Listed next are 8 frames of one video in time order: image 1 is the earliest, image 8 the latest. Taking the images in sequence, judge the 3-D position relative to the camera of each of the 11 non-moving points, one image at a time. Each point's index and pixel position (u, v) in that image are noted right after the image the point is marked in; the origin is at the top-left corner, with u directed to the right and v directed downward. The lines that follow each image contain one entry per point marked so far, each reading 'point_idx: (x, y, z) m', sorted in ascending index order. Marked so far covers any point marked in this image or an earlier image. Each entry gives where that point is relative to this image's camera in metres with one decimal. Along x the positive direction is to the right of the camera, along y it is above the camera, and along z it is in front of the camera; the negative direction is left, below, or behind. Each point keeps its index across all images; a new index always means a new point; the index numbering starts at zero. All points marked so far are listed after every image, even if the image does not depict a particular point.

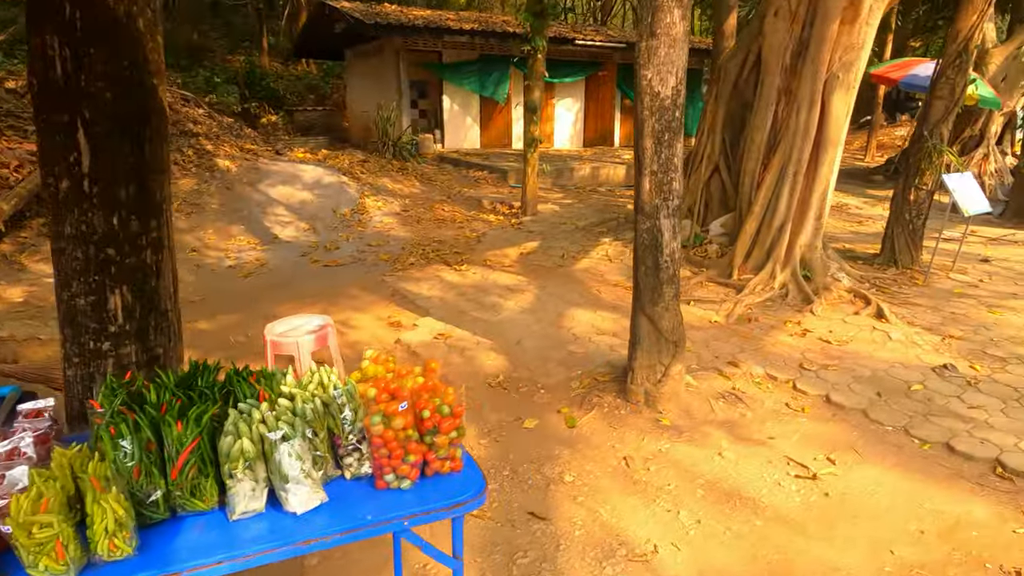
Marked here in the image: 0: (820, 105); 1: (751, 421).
0: (+2.5, +1.5, +5.5) m
1: (+1.3, -0.7, +3.7) m
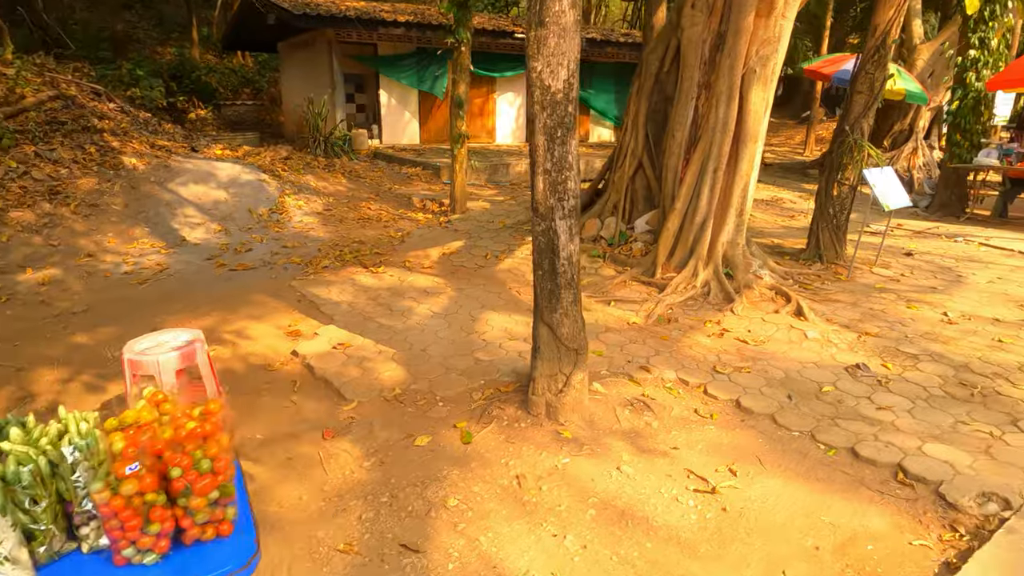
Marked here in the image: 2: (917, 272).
0: (+1.8, +1.5, +5.4) m
1: (+0.8, -0.8, +3.5) m
2: (+4.2, +0.2, +6.9) m
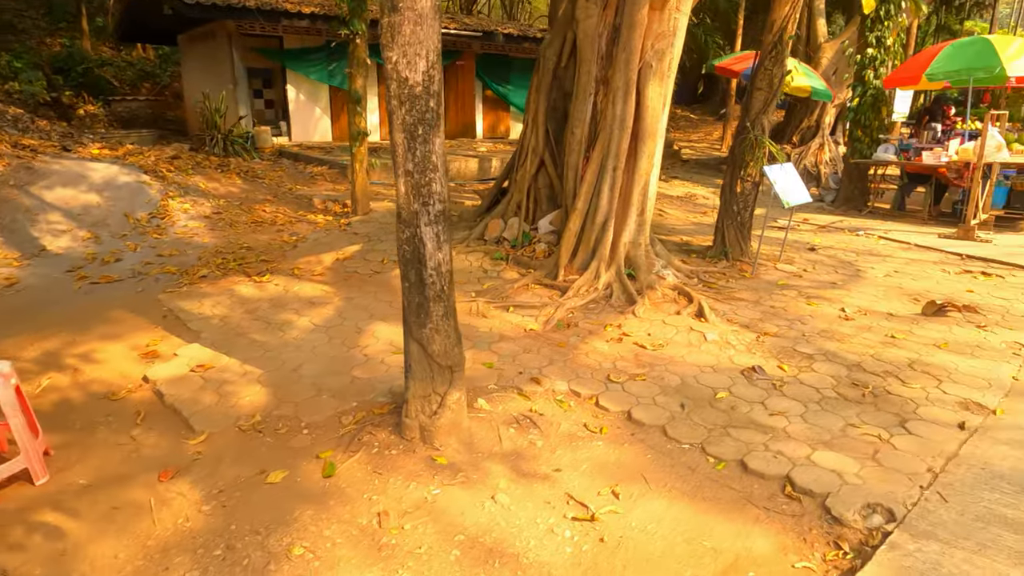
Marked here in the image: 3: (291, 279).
0: (+1.0, +1.5, +5.2) m
1: (+0.1, -0.8, +3.3) m
2: (+3.2, +0.2, +6.9) m
3: (-1.9, +0.1, +5.6) m
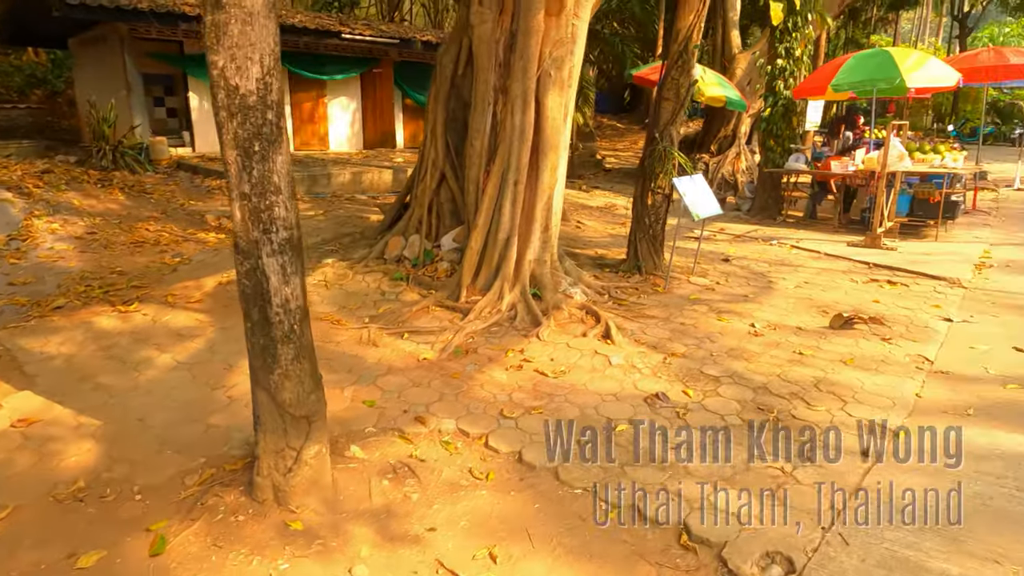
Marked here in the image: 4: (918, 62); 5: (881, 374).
0: (+0.2, +1.4, +4.9) m
1: (-0.4, -1.0, +2.9) m
2: (+2.3, +0.1, +6.8) m
3: (-2.6, -0.1, +5.0) m
4: (+5.5, +3.1, +9.0) m
5: (+2.5, -0.6, +4.4) m
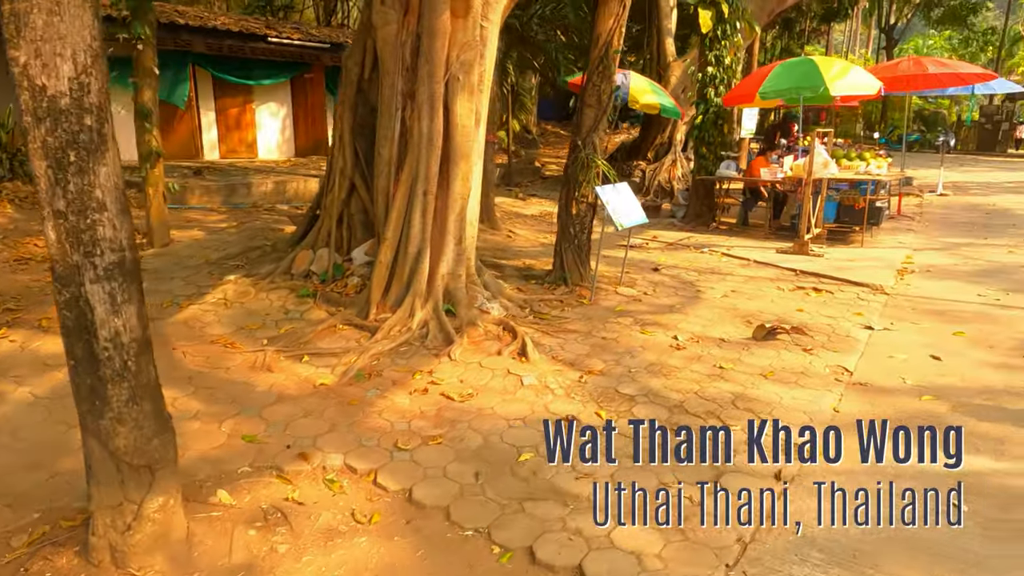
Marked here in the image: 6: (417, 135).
0: (-0.5, +1.2, +4.7) m
1: (-0.9, -1.1, +2.6) m
2: (+1.5, 0.0, +6.7) m
3: (-3.3, -0.3, +4.5) m
4: (+4.5, +3.0, +9.1) m
5: (+1.9, -0.6, +4.3) m
6: (-0.7, +1.1, +4.7) m
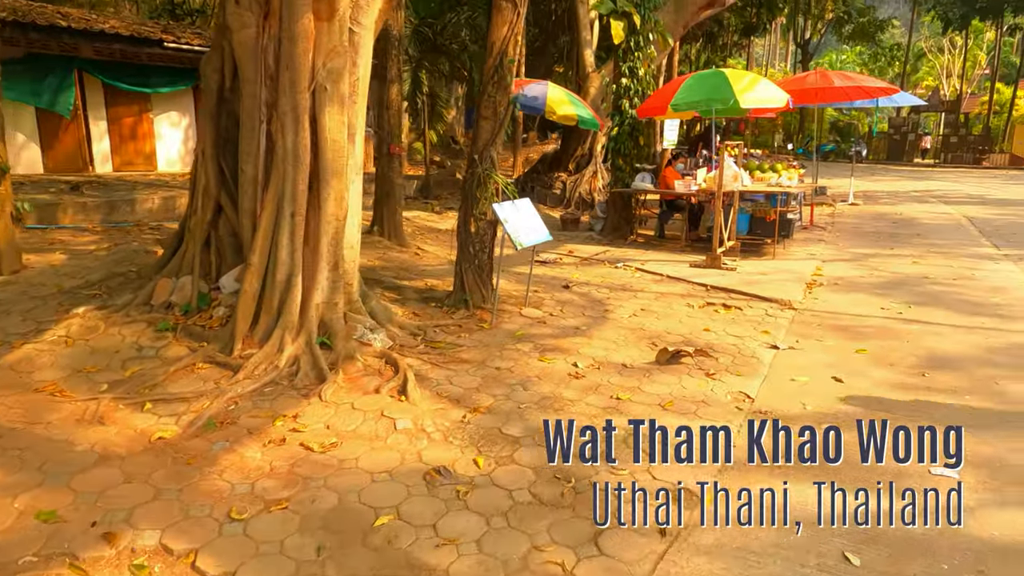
0: (-1.3, +1.0, +4.2) m
1: (-1.5, -1.2, +2.1) m
2: (+0.5, -0.2, +6.4) m
3: (-4.0, -0.6, +3.8) m
4: (+3.3, +2.8, +9.1) m
5: (+1.1, -0.8, +4.0) m
6: (-1.5, +0.9, +4.3) m
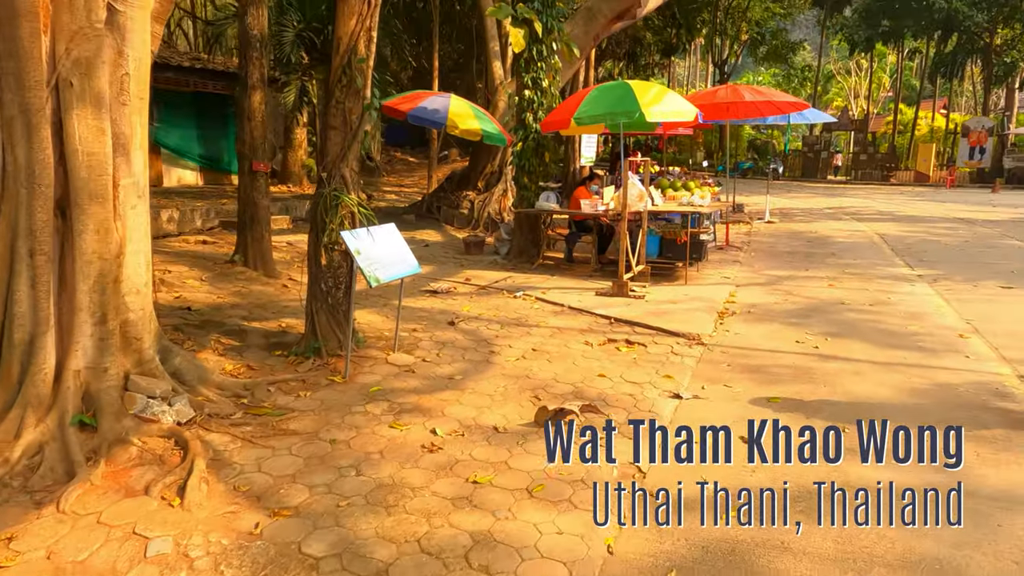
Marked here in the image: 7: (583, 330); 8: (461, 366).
0: (-2.2, +0.7, +3.1) m
1: (-2.1, -1.5, +0.9) m
2: (-0.5, -0.5, +5.5) m
3: (-4.8, -0.9, +2.4) m
4: (+1.9, +2.5, +8.5) m
5: (+0.3, -1.1, +3.2) m
6: (-2.4, +0.6, +3.2) m
7: (+0.7, -0.4, +6.3) m
8: (-0.4, -0.6, +5.2) m
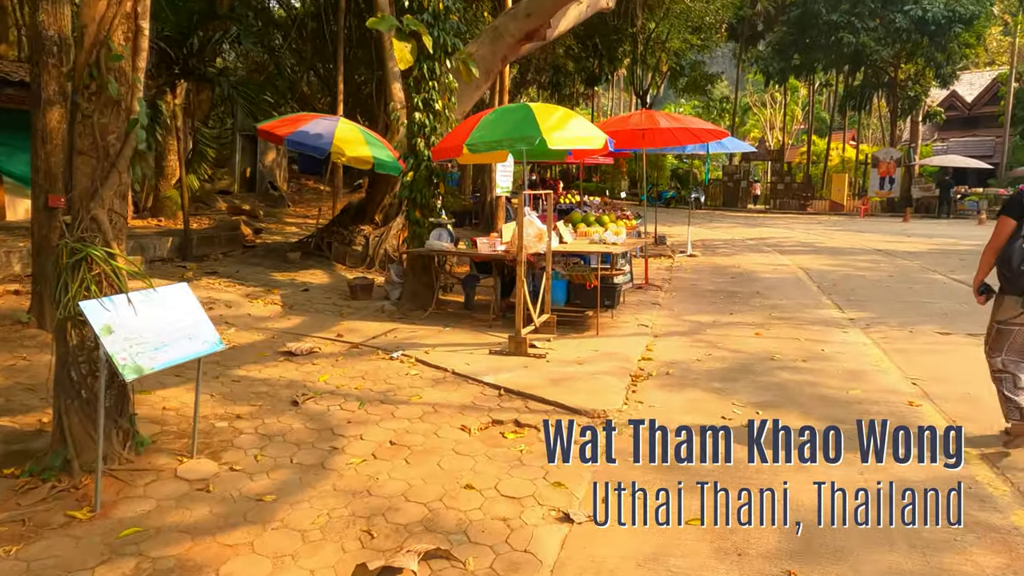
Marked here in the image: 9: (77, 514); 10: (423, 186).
0: (-2.9, +0.3, +1.6) m
1: (-2.6, -1.8, -0.6) m
2: (-1.5, -1.0, +4.1) m
3: (-5.4, -1.3, +0.6) m
4: (+0.6, +1.9, +7.5) m
5: (-0.4, -1.4, +1.8) m
6: (-3.1, +0.2, +1.6) m
7: (-0.3, -0.9, +5.0) m
8: (-1.3, -1.1, +3.9) m
9: (-2.1, -1.1, +3.3) m
10: (-1.1, +1.3, +8.6) m
